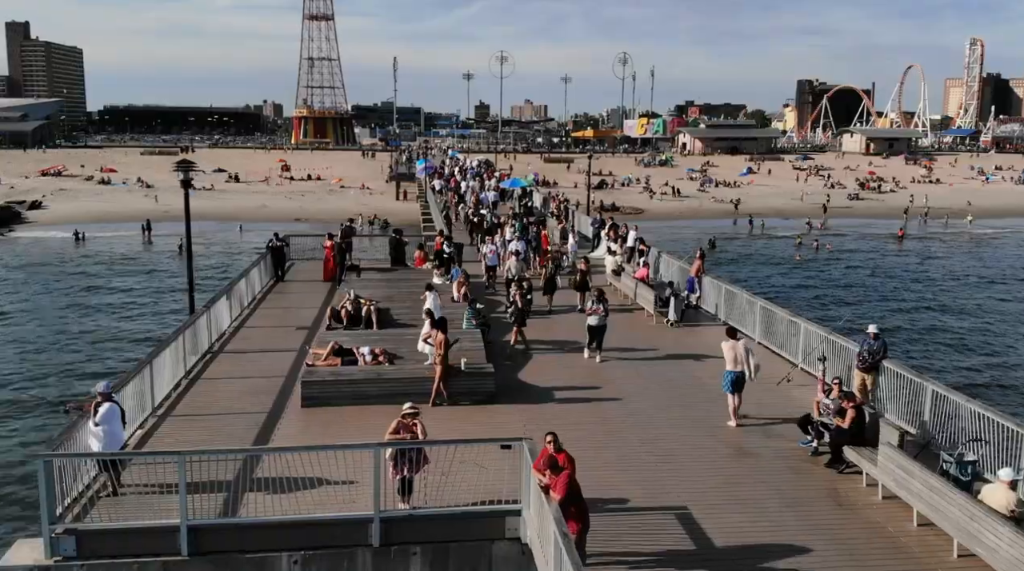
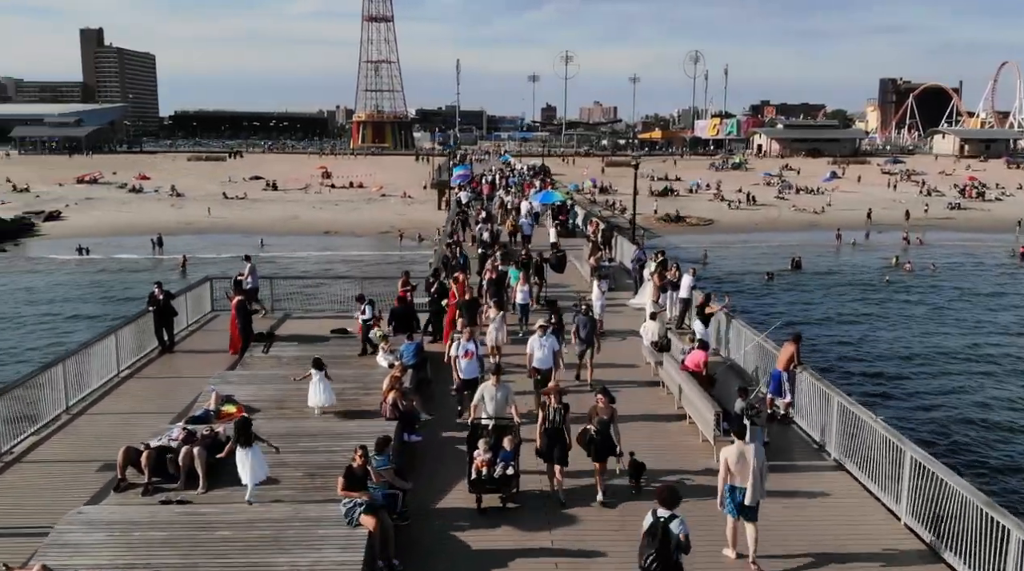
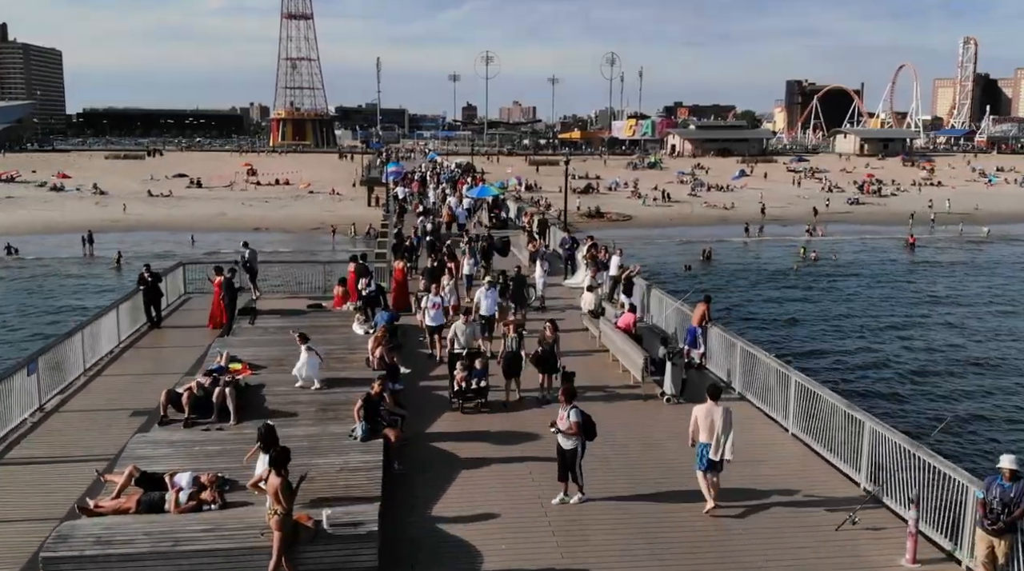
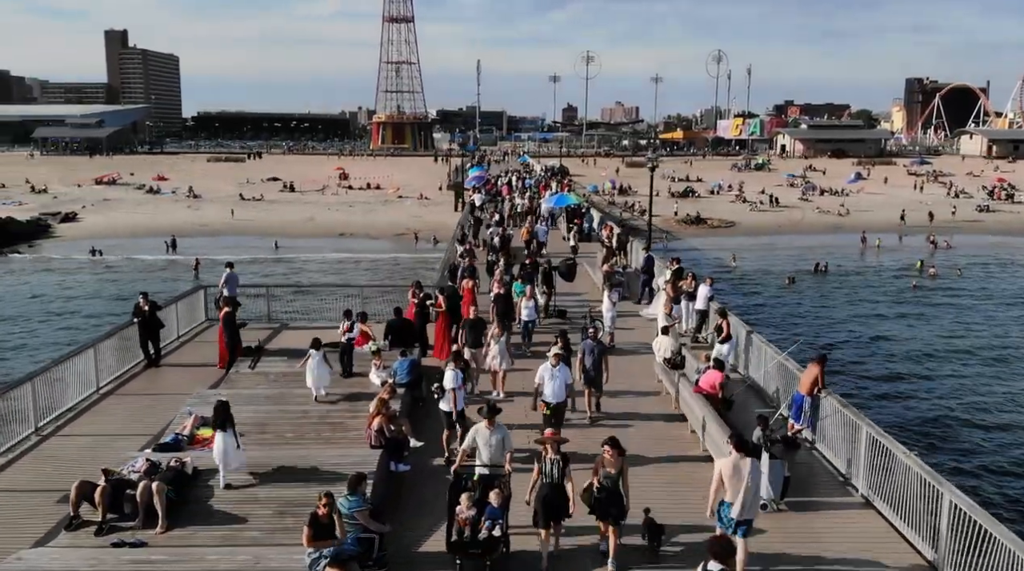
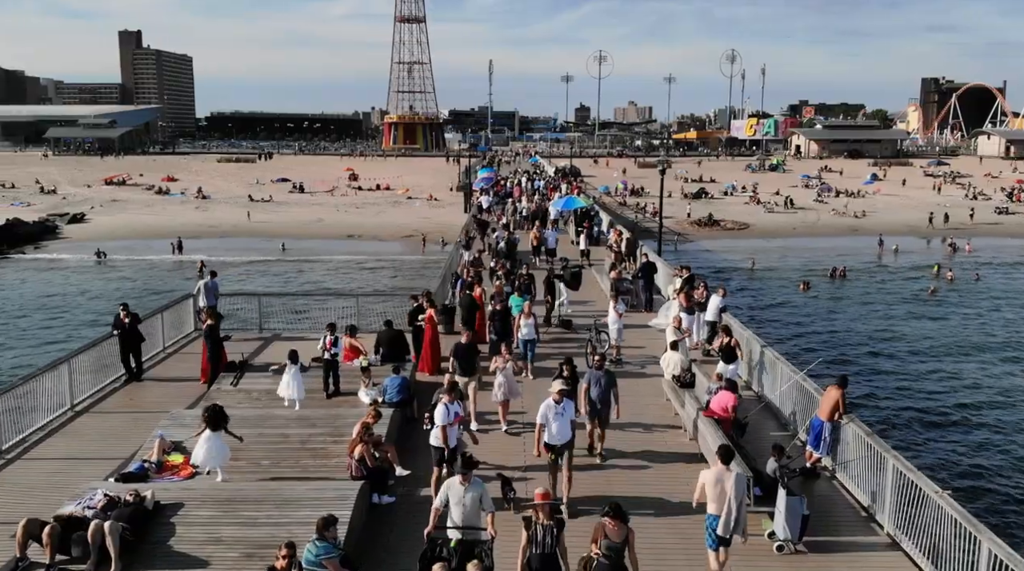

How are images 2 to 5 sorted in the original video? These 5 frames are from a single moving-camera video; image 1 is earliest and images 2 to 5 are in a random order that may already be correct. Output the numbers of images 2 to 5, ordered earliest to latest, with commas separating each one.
3, 2, 4, 5
